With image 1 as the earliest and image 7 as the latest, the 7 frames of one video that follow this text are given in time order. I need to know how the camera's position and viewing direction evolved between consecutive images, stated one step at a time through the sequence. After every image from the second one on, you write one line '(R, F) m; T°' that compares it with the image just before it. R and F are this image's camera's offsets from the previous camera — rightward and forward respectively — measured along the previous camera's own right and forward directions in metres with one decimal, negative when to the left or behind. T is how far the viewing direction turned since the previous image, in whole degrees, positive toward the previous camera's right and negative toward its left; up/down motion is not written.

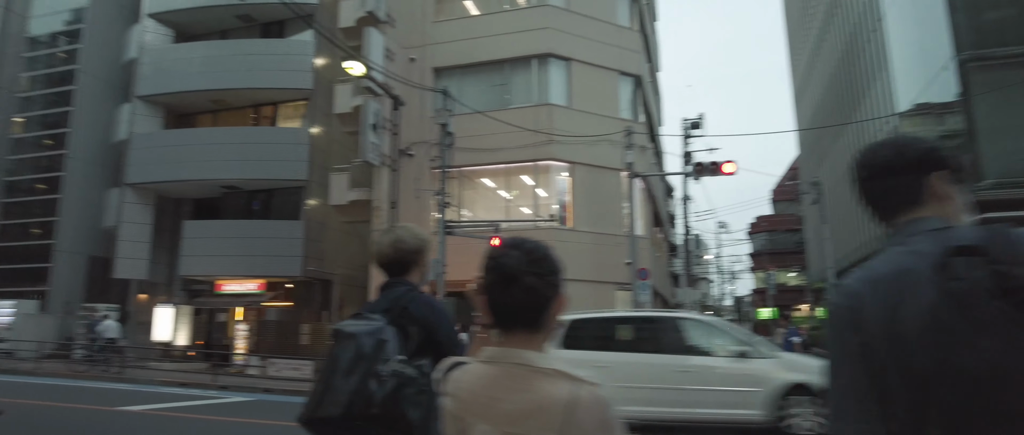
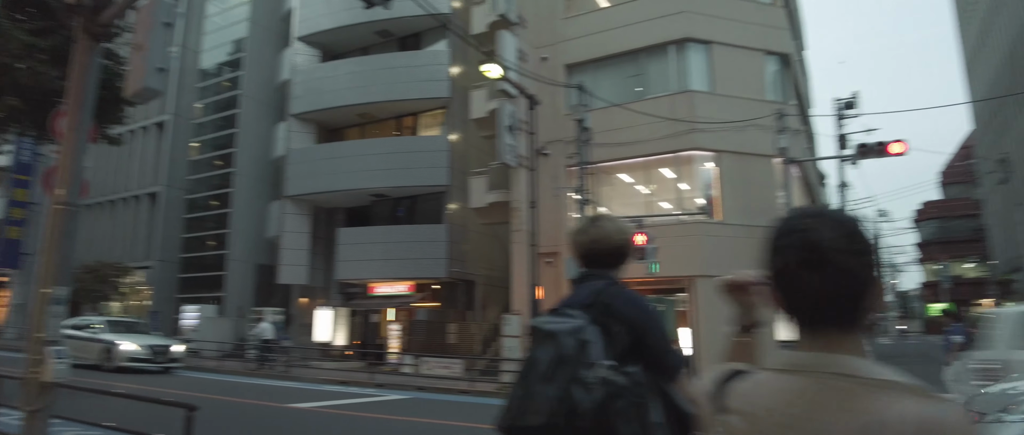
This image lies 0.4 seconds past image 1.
(-0.2, +0.2) m; -11°
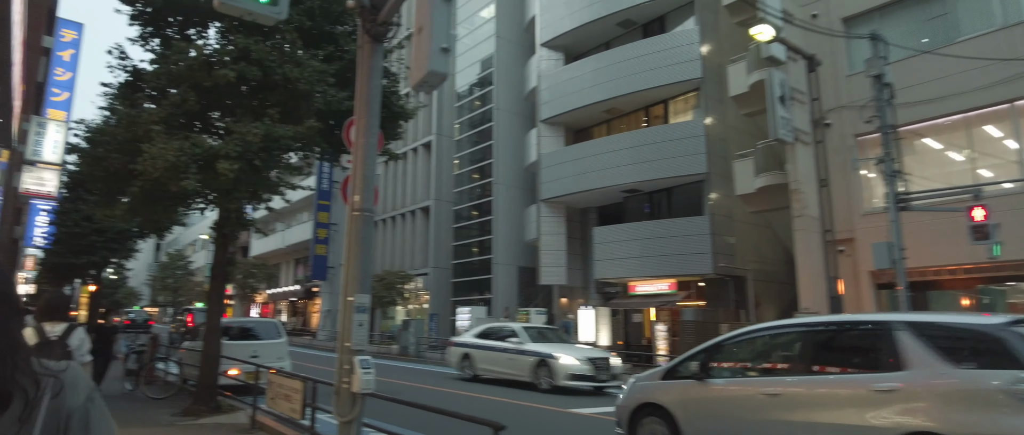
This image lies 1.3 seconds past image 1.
(-0.7, +0.9) m; -21°
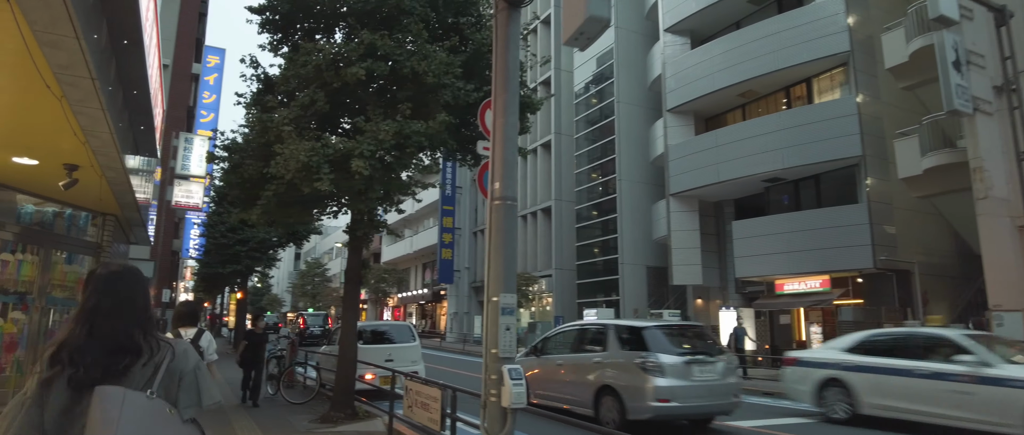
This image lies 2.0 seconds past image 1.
(-0.3, +0.8) m; -10°
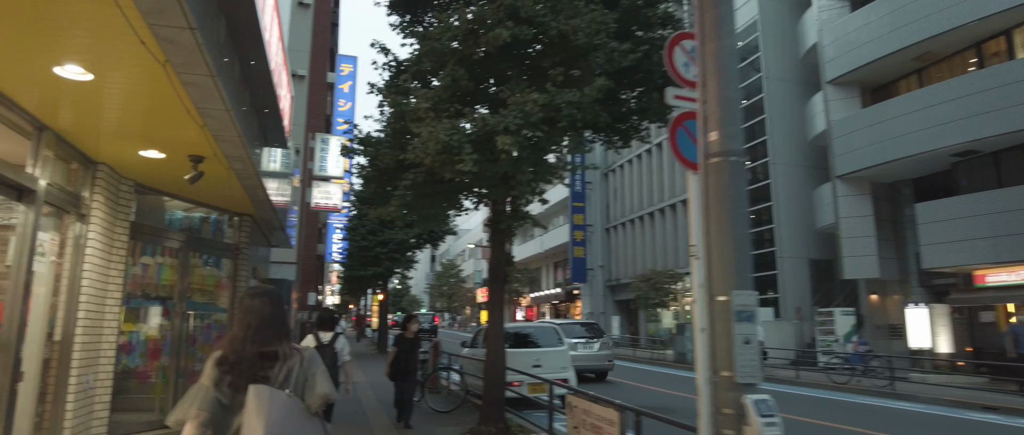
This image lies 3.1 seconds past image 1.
(-0.5, +1.3) m; -11°
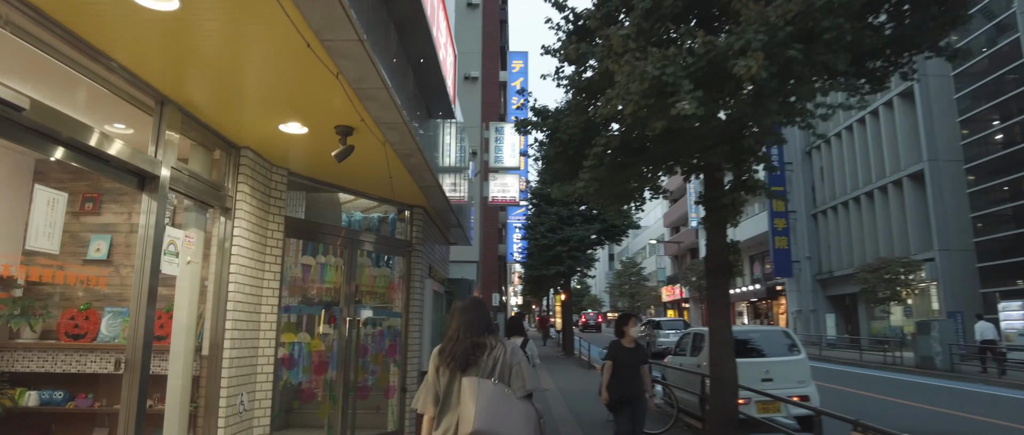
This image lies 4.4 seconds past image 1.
(-0.5, +1.8) m; -15°
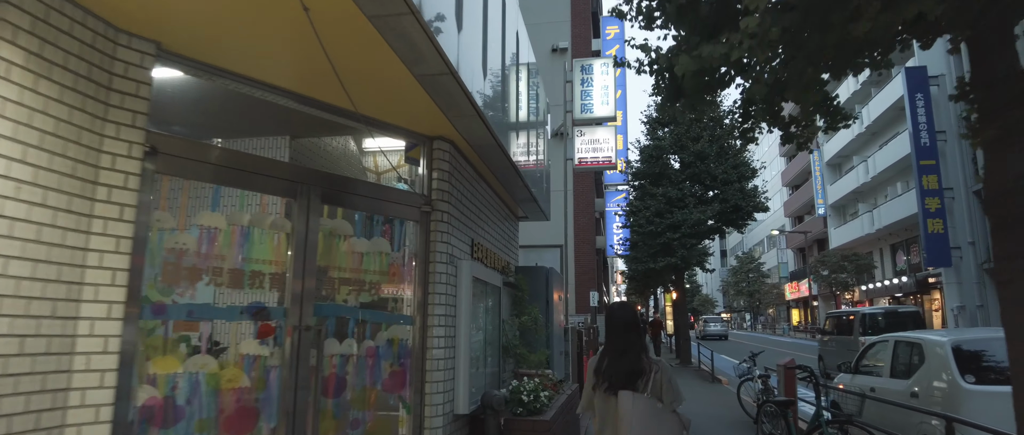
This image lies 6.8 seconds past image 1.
(+0.1, +3.5) m; -9°
